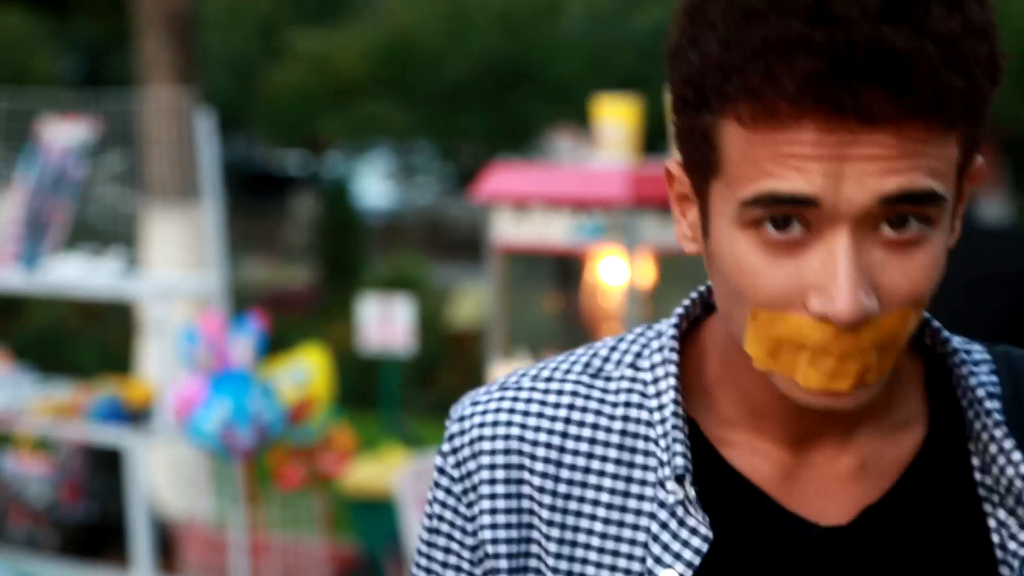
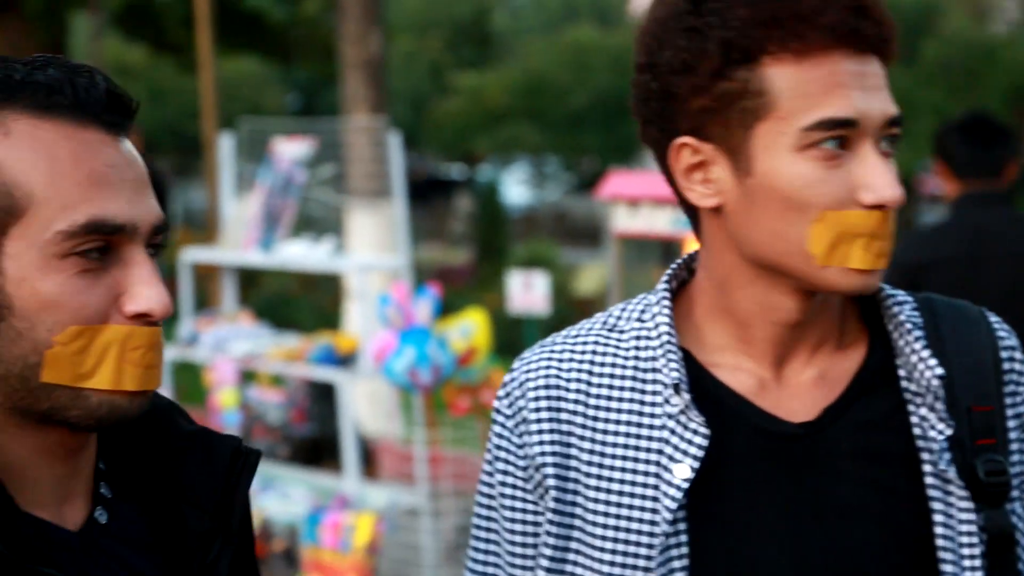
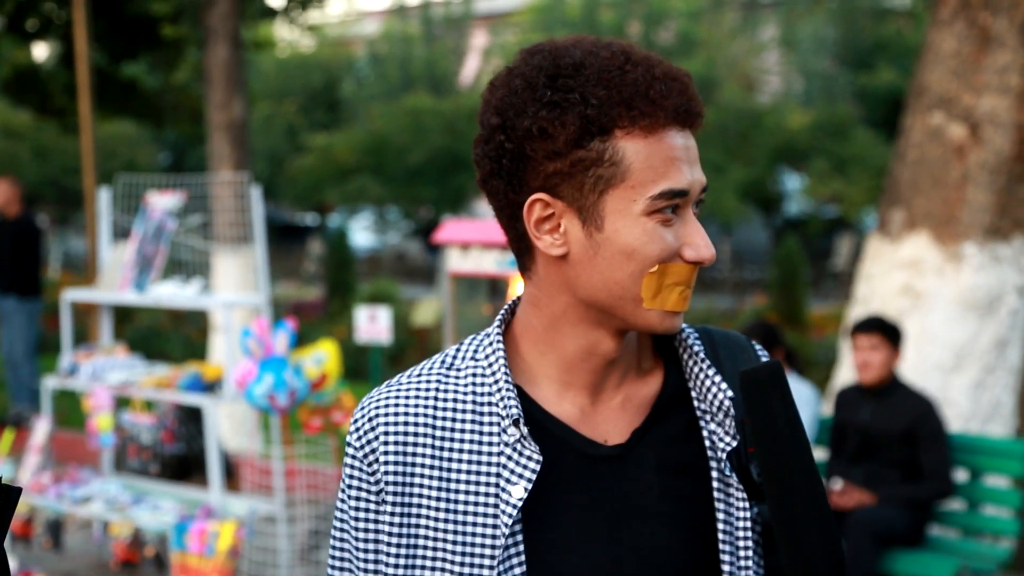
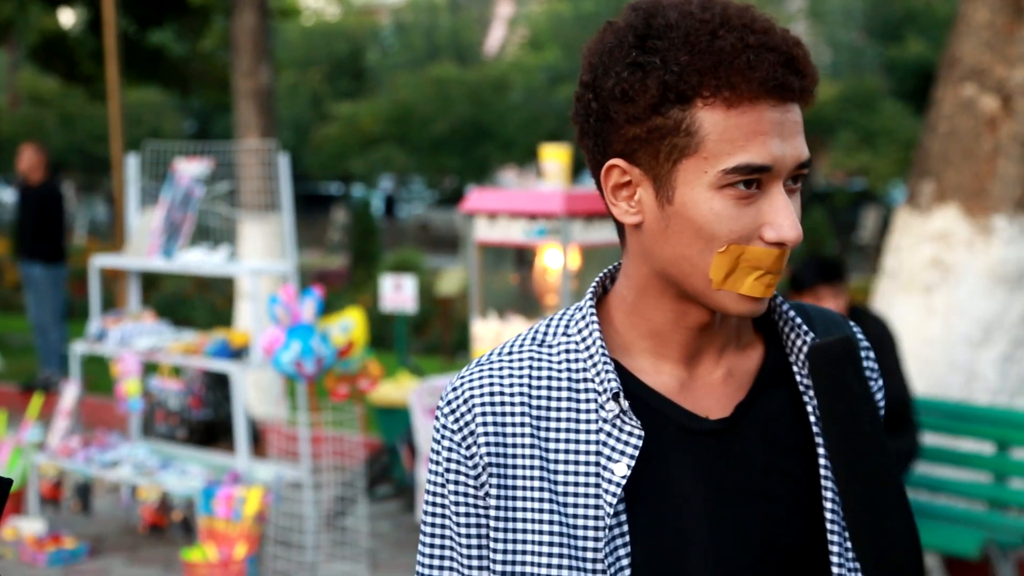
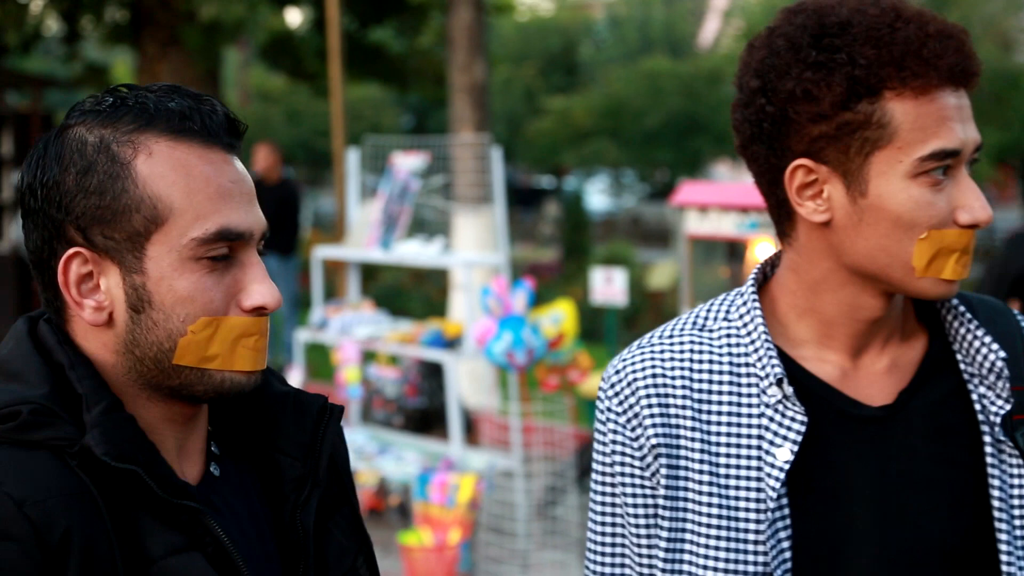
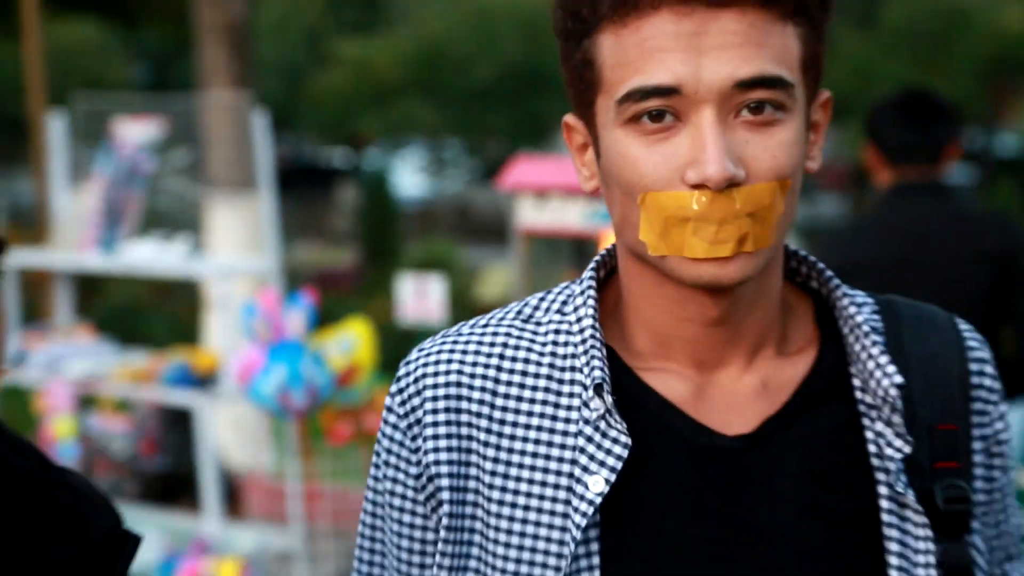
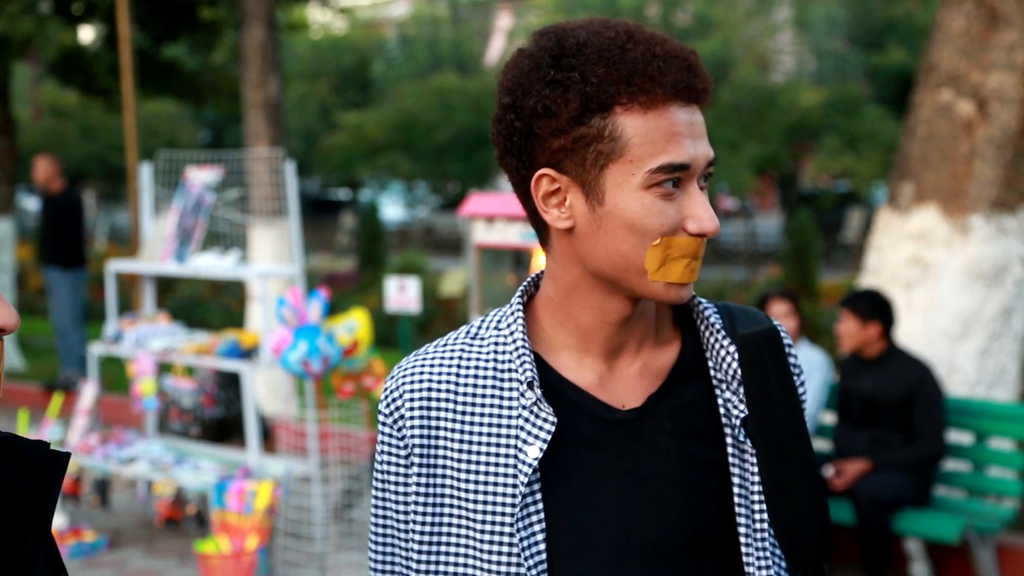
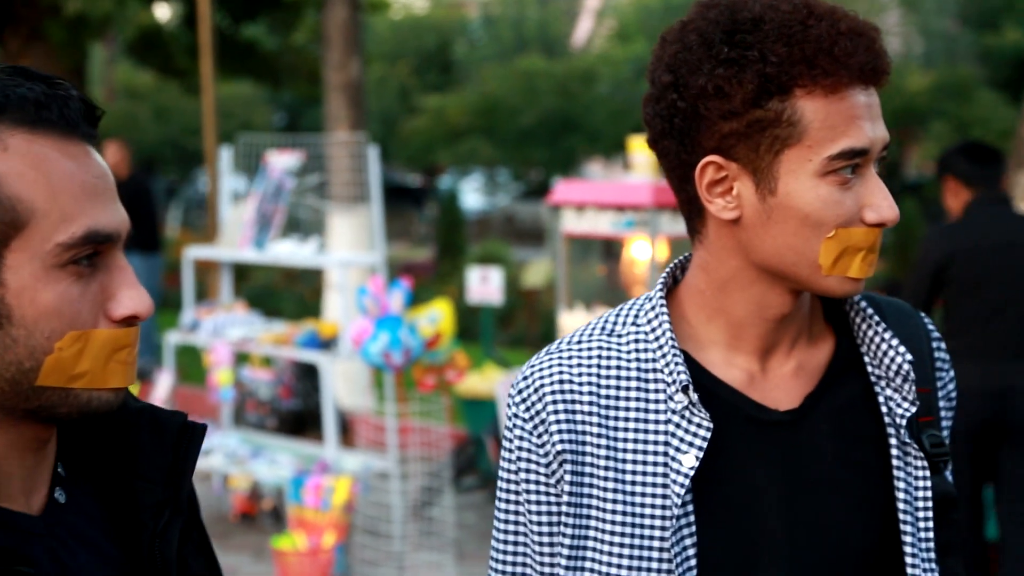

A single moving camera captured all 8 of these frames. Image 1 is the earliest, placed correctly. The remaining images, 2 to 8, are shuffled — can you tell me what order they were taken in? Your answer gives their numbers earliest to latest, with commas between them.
6, 2, 5, 8, 4, 3, 7
